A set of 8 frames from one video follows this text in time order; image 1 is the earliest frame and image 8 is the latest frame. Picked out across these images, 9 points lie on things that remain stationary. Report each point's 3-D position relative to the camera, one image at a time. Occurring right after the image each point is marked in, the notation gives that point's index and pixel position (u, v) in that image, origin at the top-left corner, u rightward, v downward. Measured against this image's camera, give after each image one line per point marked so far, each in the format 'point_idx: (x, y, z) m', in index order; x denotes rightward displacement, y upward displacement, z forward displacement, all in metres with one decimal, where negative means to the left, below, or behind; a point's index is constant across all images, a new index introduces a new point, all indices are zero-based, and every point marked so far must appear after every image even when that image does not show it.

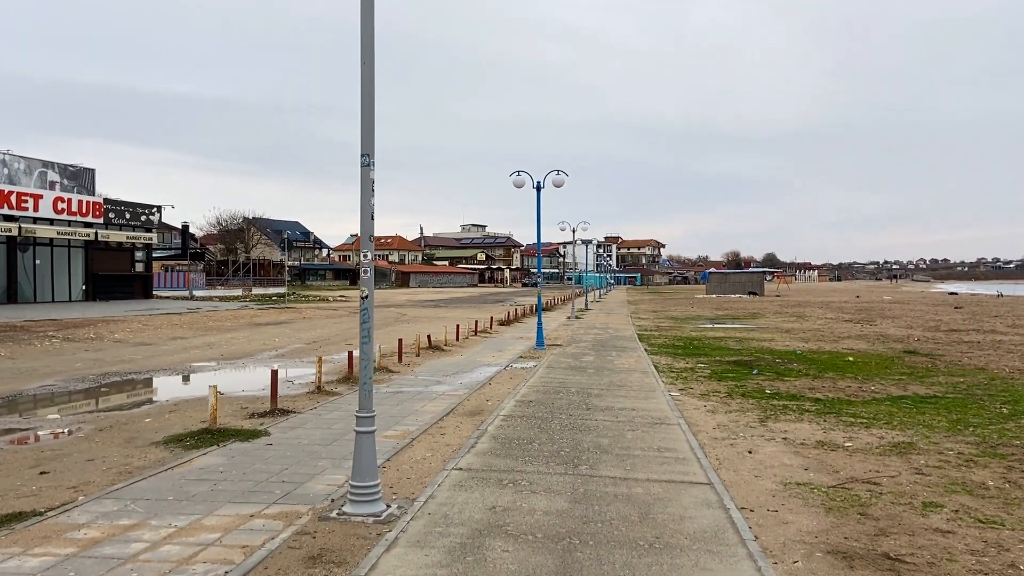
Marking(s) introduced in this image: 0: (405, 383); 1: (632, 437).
0: (-2.0, -1.7, +14.1) m
1: (+1.5, -1.8, +9.5) m
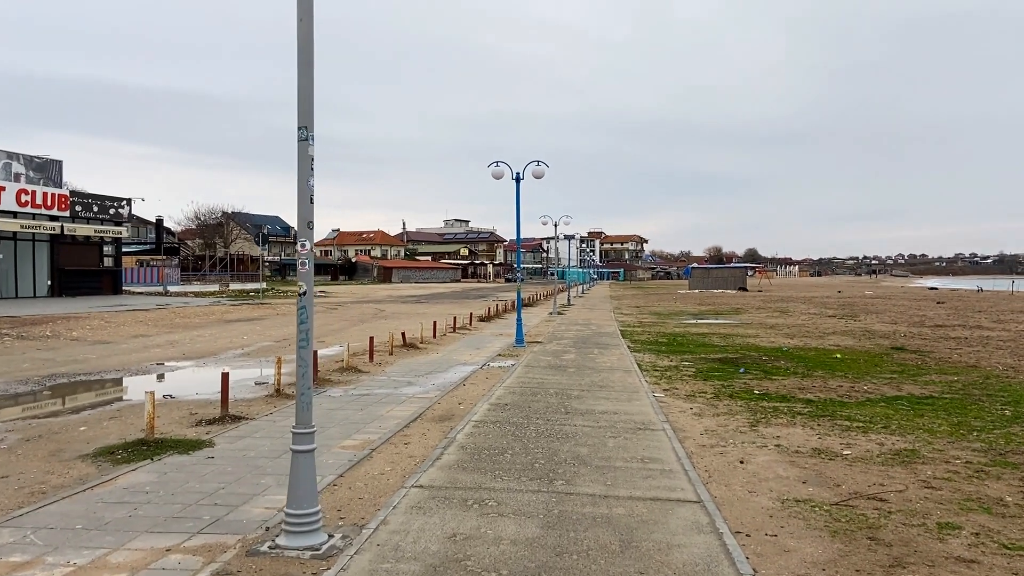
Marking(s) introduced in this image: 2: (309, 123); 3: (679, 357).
0: (-2.4, -1.6, +13.3) m
1: (+1.1, -1.7, +8.7) m
2: (-1.3, +1.1, +5.2) m
3: (+4.2, -1.7, +19.6) m
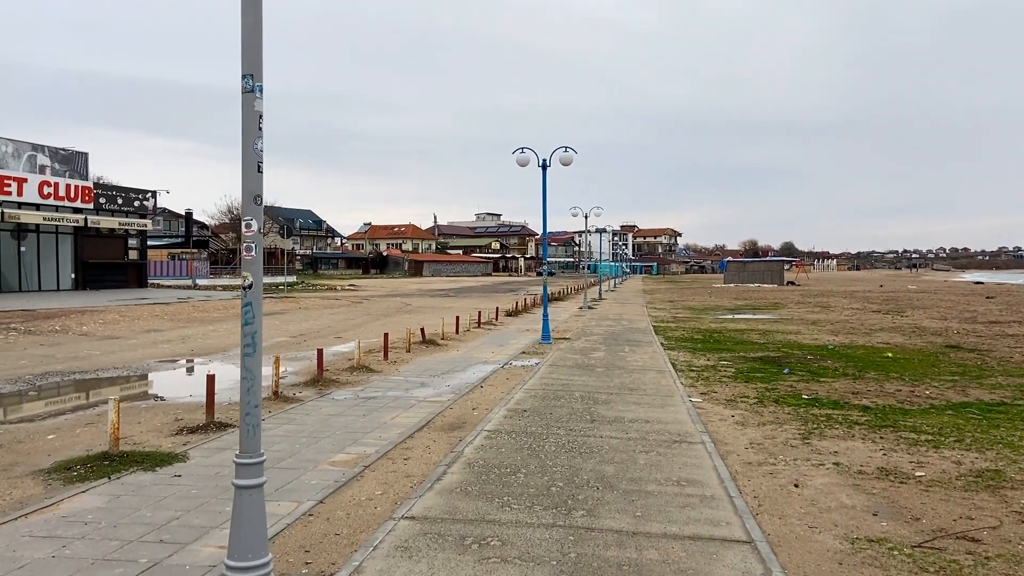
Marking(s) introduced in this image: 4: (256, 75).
0: (-2.0, -1.5, +12.2) m
1: (+1.3, -1.7, +7.6) m
2: (-1.3, +1.1, +4.1) m
3: (+4.8, -1.6, +18.3) m
4: (-1.3, +1.1, +4.1) m
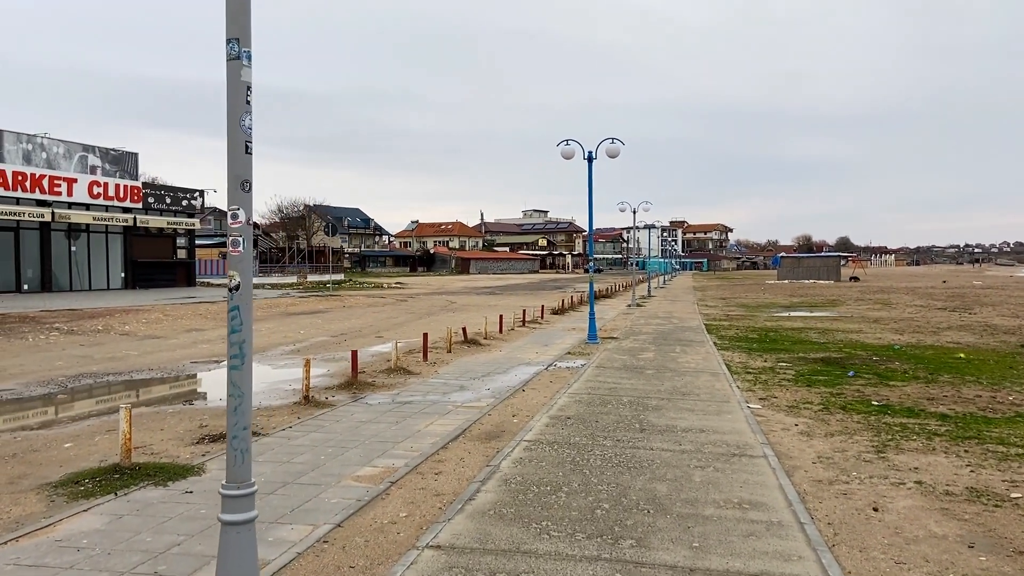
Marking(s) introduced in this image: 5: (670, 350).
0: (-1.4, -1.5, +11.7) m
1: (+1.6, -1.7, +6.8) m
2: (-1.2, +1.1, +3.5) m
3: (+5.7, -1.5, +17.3) m
4: (-1.2, +1.1, +3.5) m
5: (+3.5, -1.4, +17.4) m
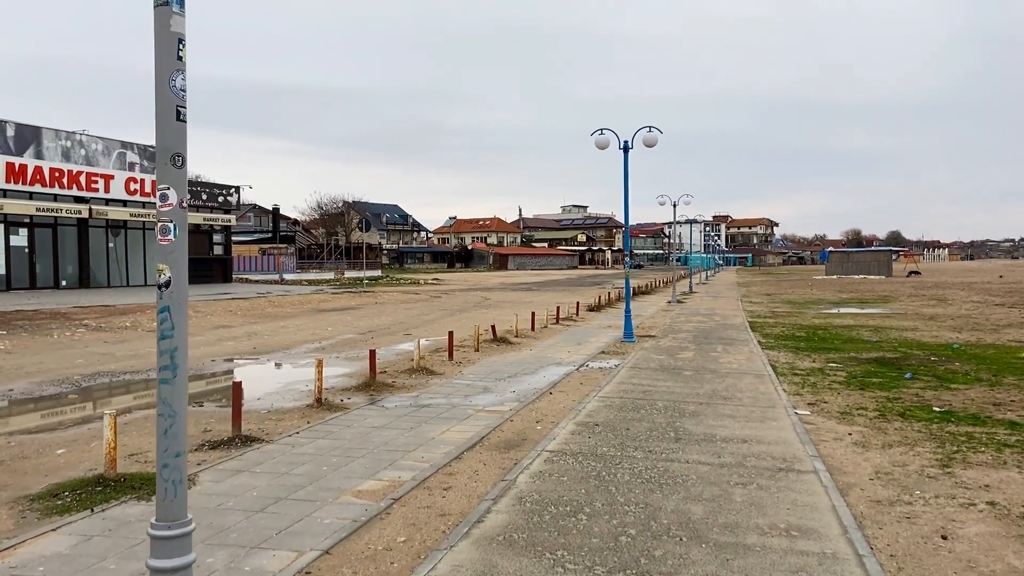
0: (-1.0, -1.5, +11.0) m
1: (+1.8, -1.6, +6.1) m
2: (-1.2, +1.1, +2.9) m
3: (+6.4, -1.4, +16.3) m
4: (-1.2, +1.1, +2.9) m
5: (+4.2, -1.3, +16.5) m
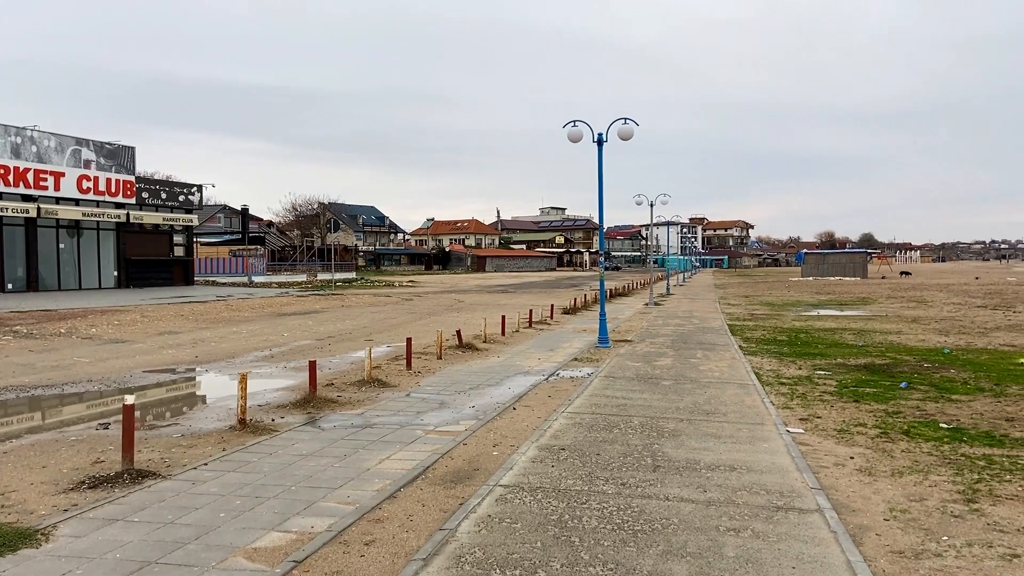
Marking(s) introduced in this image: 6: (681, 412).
0: (-1.5, -1.5, +9.8) m
1: (+1.4, -1.6, +4.9) m
2: (-1.5, +1.1, +1.6) m
3: (+5.7, -1.4, +15.2) m
4: (-1.5, +1.1, +1.6) m
5: (+3.5, -1.3, +15.4) m
6: (+2.1, -1.5, +9.6) m
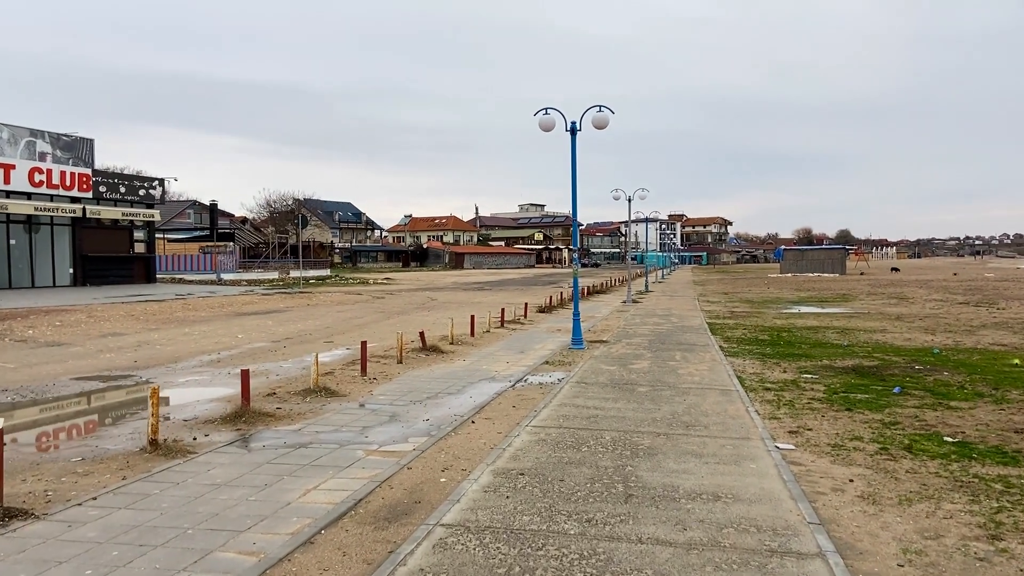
0: (-2.0, -1.5, +8.7) m
1: (+1.1, -1.6, +3.9) m
2: (-1.8, +1.1, +0.6) m
3: (+5.1, -1.4, +14.4) m
4: (-1.8, +1.1, +0.6) m
5: (+2.9, -1.3, +14.5) m
6: (+1.6, -1.5, +8.7) m
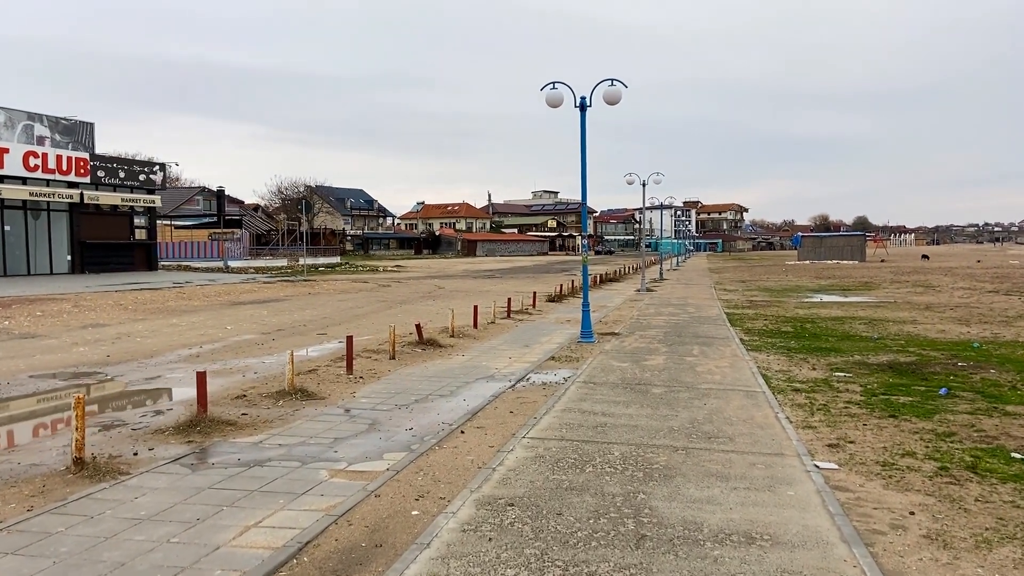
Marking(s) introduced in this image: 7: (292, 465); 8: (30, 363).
0: (-2.0, -1.4, +7.6) m
1: (+0.9, -1.6, +2.8) m
2: (-2.0, +1.1, -0.6) m
3: (+5.2, -1.2, +13.1) m
4: (-2.0, +1.0, -0.6) m
5: (+3.0, -1.1, +13.3) m
6: (+1.6, -1.4, +7.5) m
7: (-1.8, -1.4, +6.5) m
8: (-7.3, -1.2, +12.1) m
